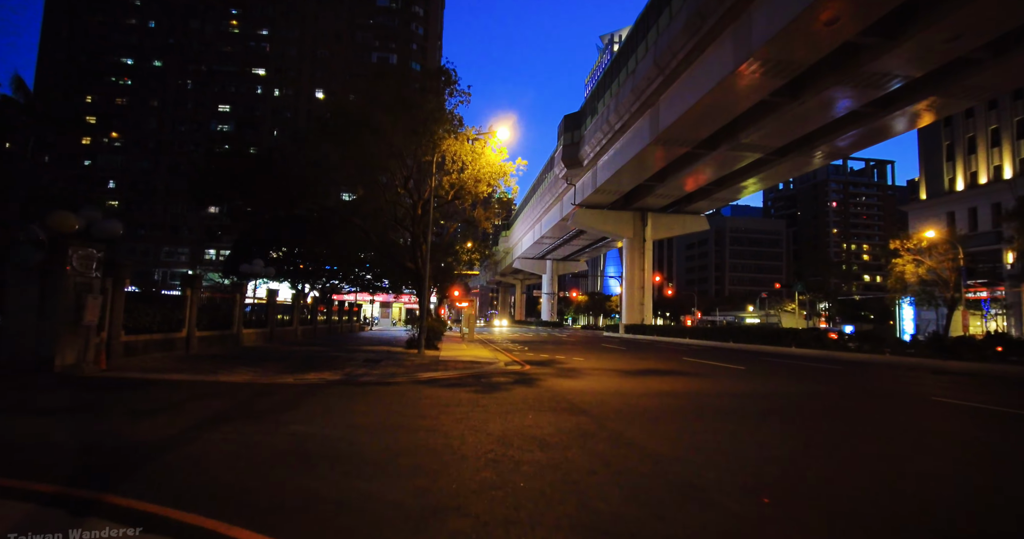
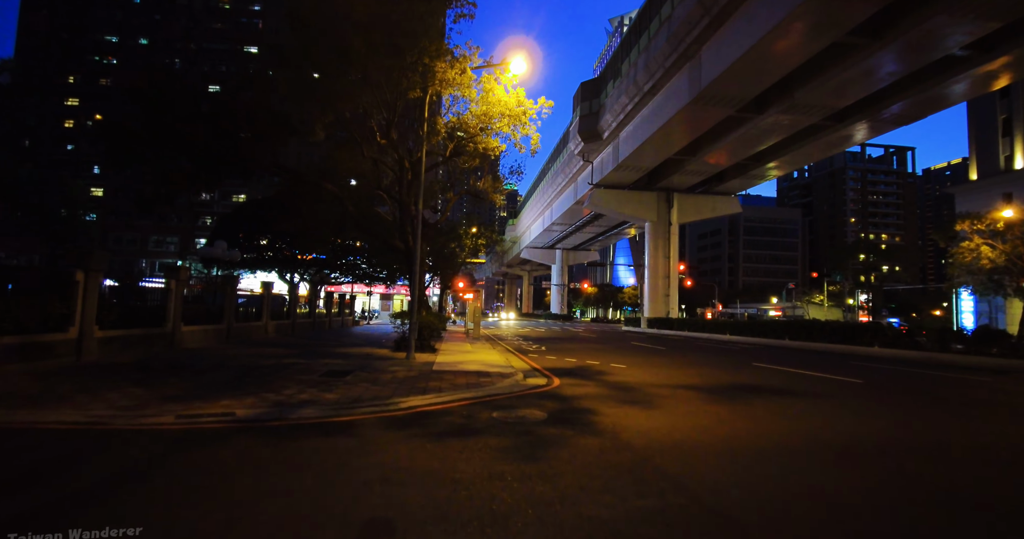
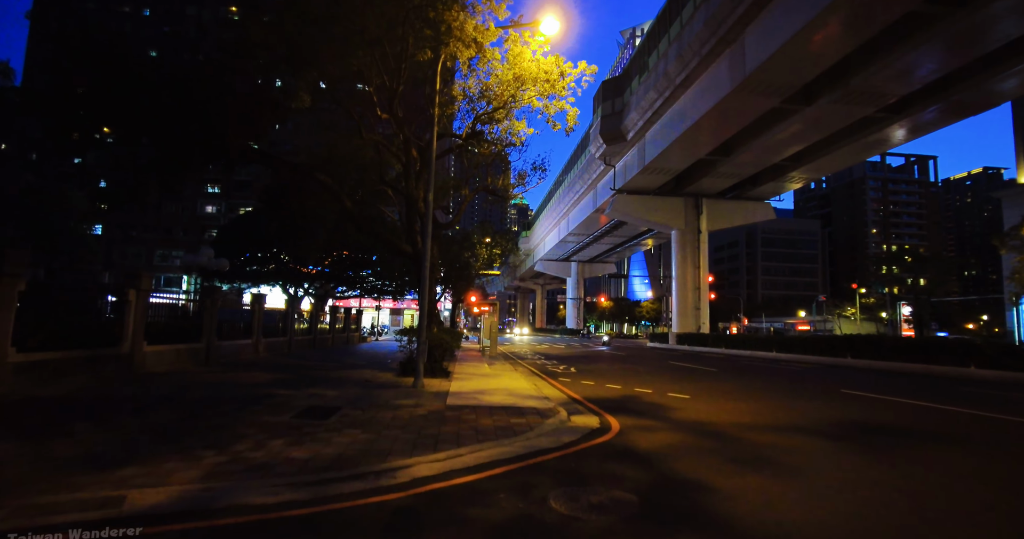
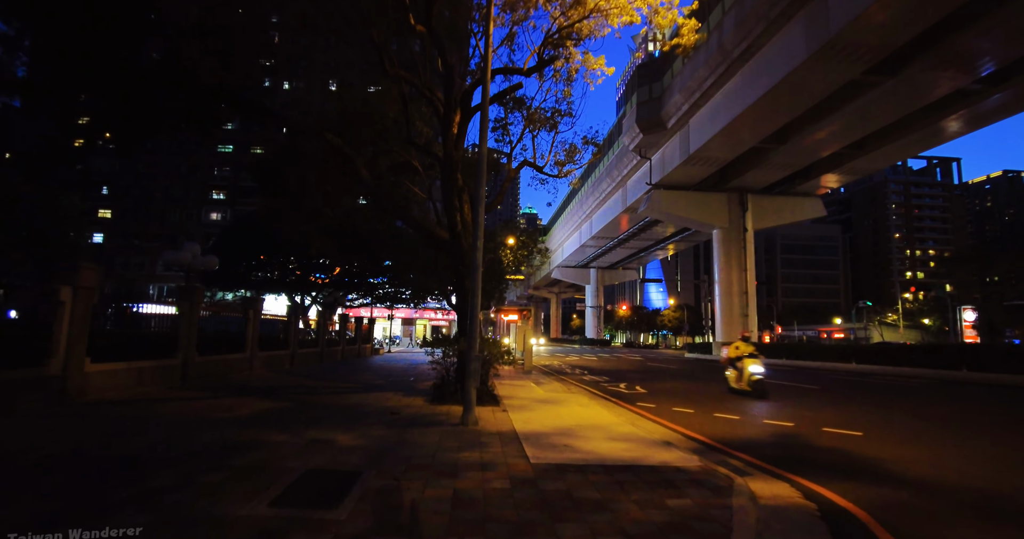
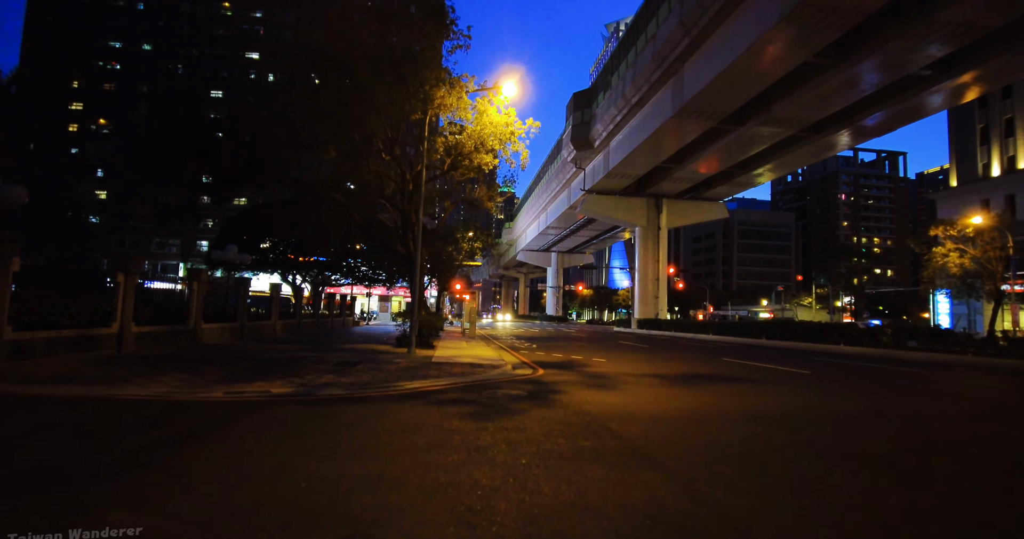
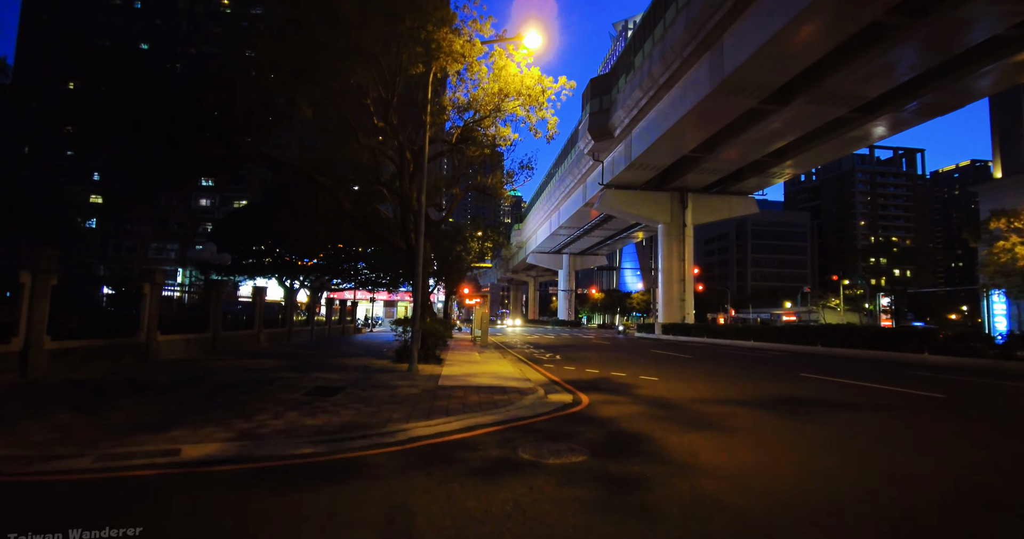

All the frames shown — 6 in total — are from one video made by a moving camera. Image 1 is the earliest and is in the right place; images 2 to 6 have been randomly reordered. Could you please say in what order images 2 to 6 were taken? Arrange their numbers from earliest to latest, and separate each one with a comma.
5, 2, 6, 3, 4
